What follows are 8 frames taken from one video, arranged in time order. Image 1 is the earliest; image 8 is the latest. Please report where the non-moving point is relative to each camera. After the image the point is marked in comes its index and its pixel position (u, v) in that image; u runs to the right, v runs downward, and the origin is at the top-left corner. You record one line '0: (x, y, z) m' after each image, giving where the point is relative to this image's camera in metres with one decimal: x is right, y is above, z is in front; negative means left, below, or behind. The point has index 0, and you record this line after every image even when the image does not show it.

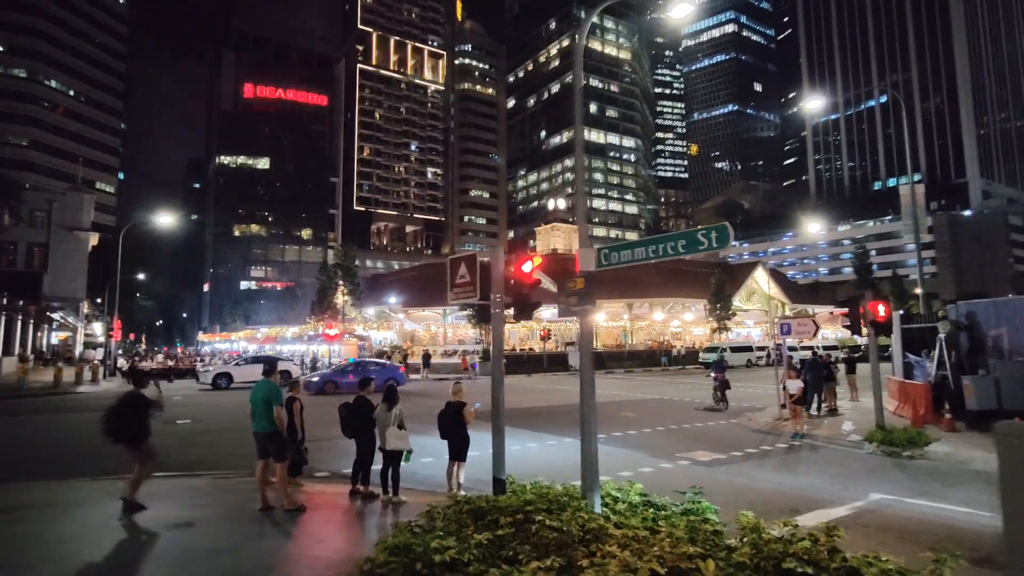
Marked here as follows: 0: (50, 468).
0: (-8.4, -3.3, +11.3) m
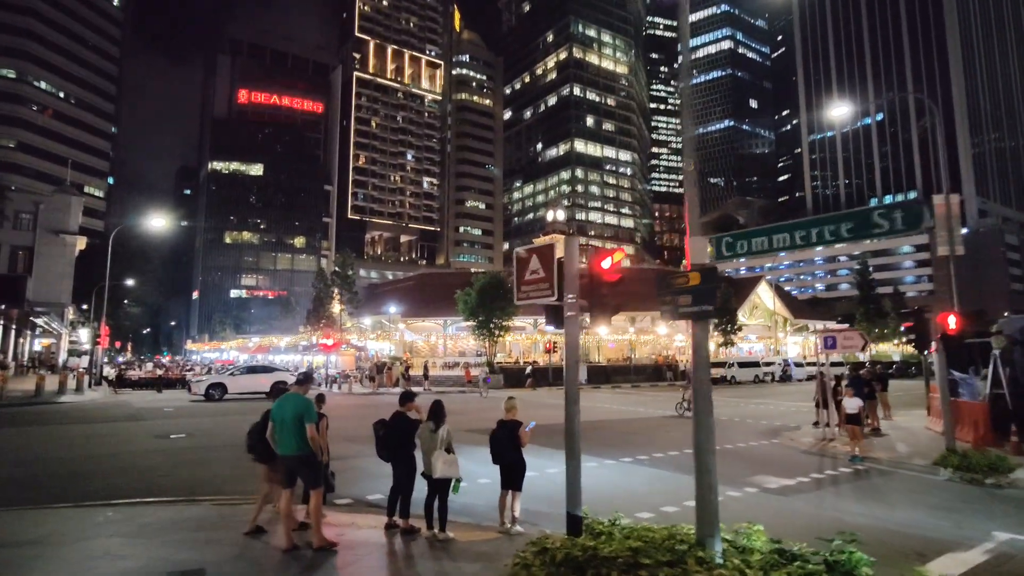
0: (-7.7, -3.3, +9.9) m
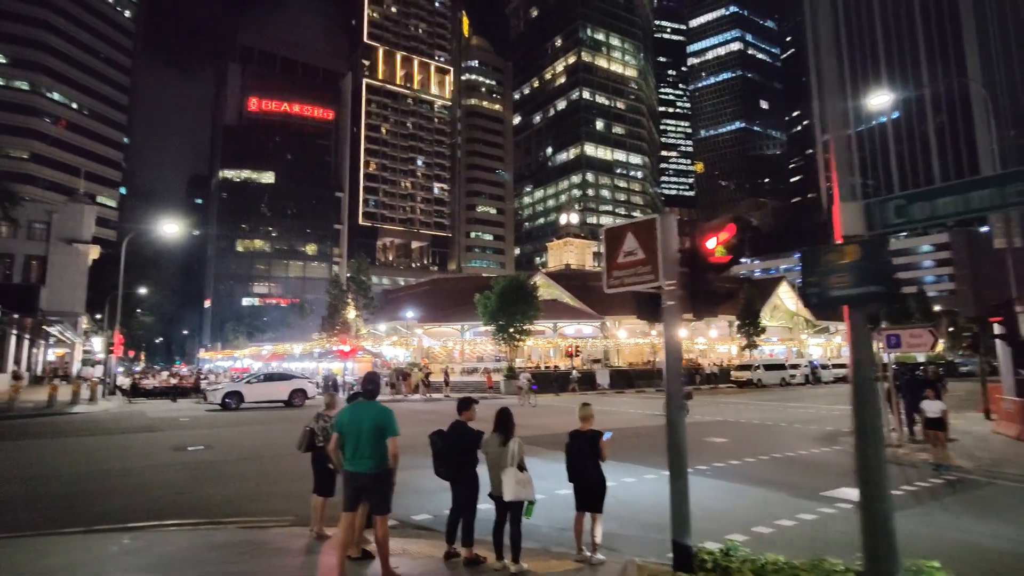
0: (-6.8, -3.3, +9.0) m
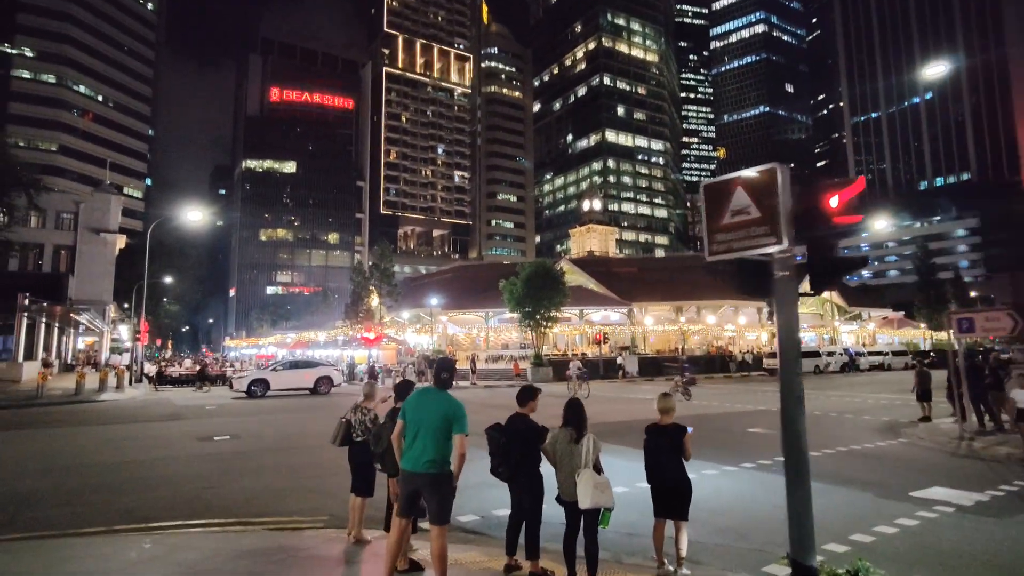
0: (-6.1, -3.0, +8.4) m
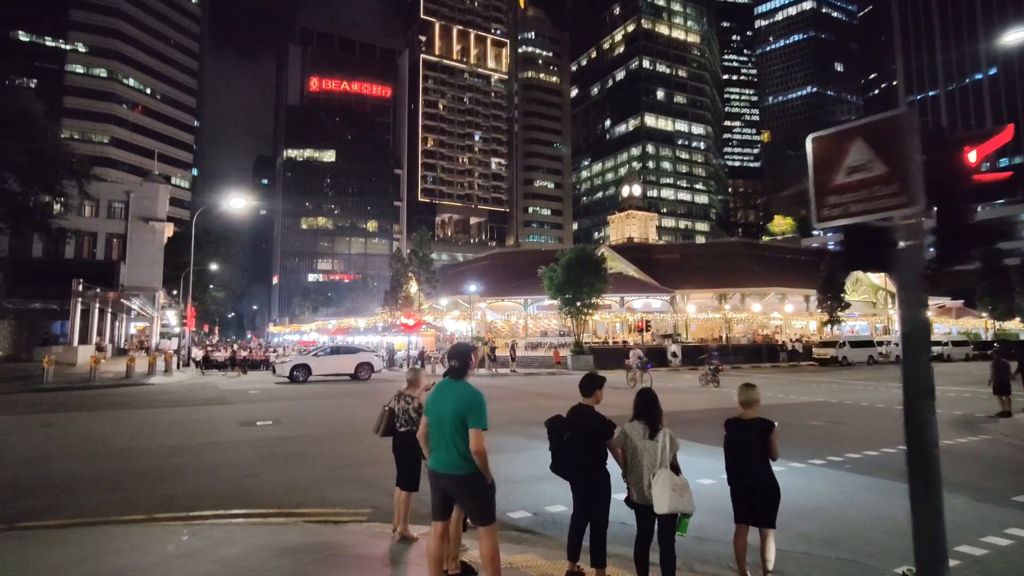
0: (-5.4, -2.8, +8.2) m
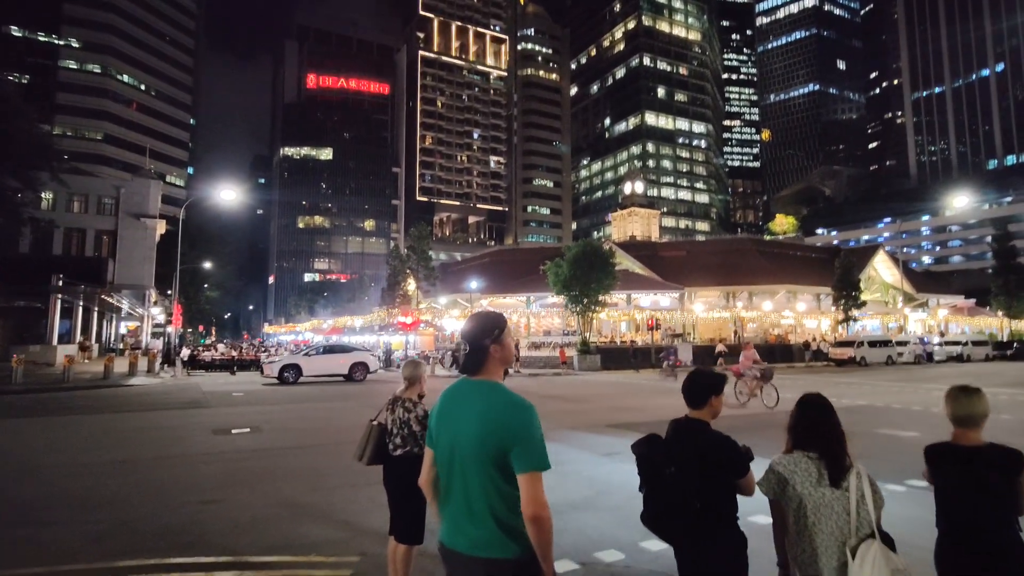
0: (-5.1, -2.5, +6.2) m
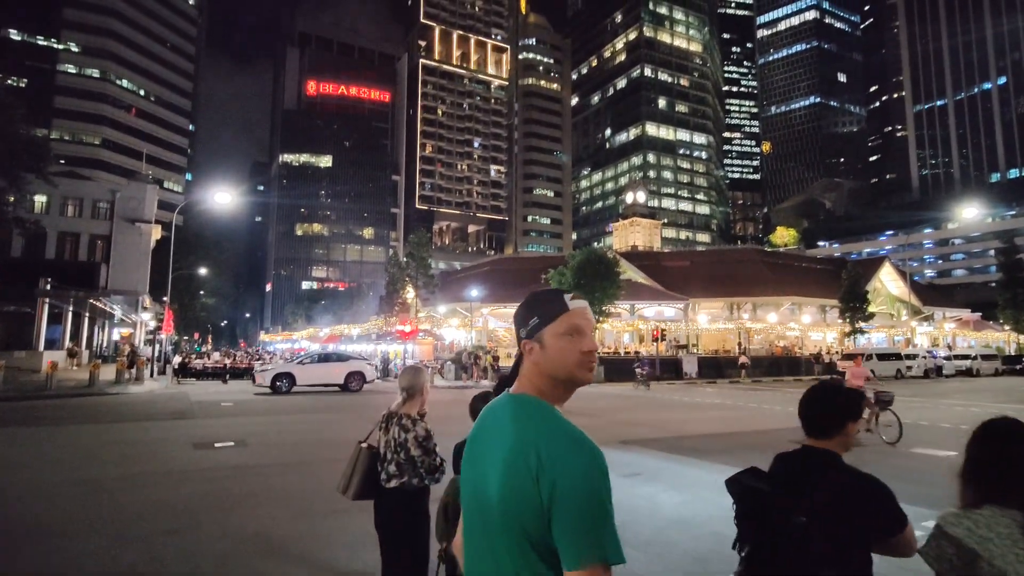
0: (-5.0, -2.4, +5.2) m
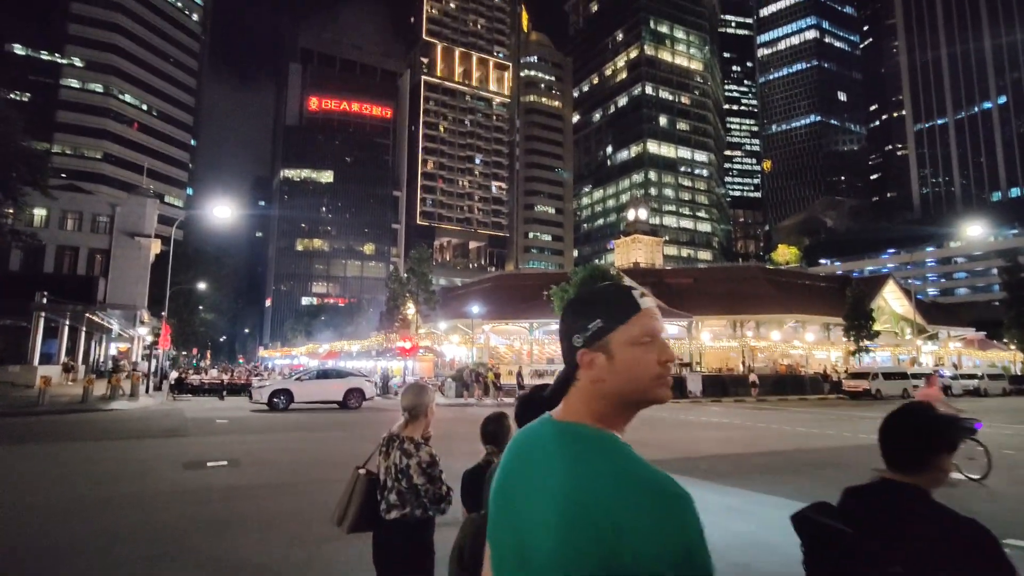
0: (-4.9, -2.5, +4.7) m
